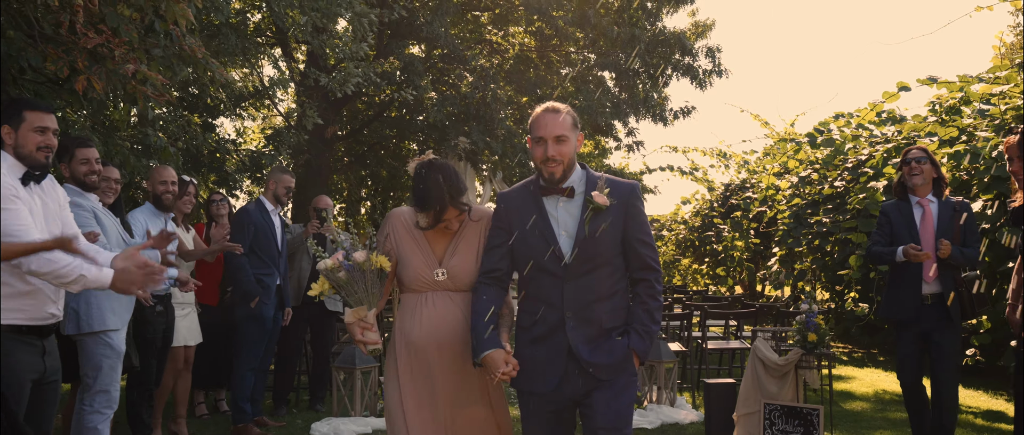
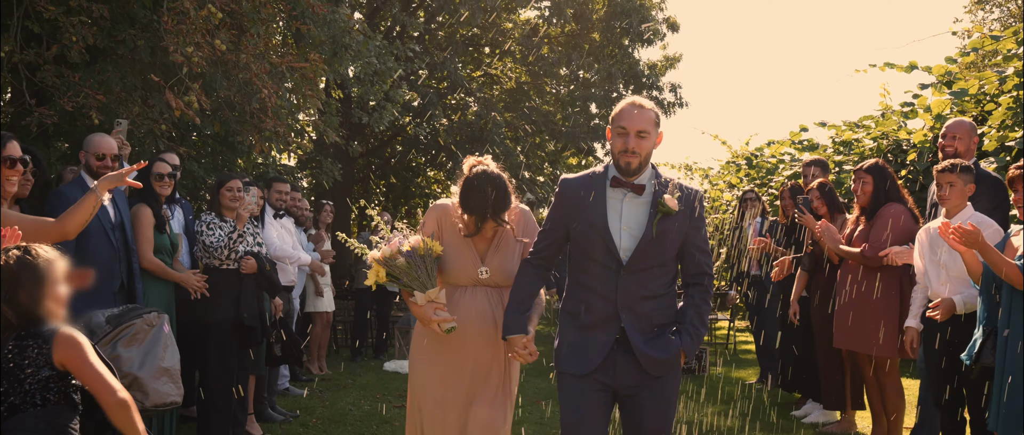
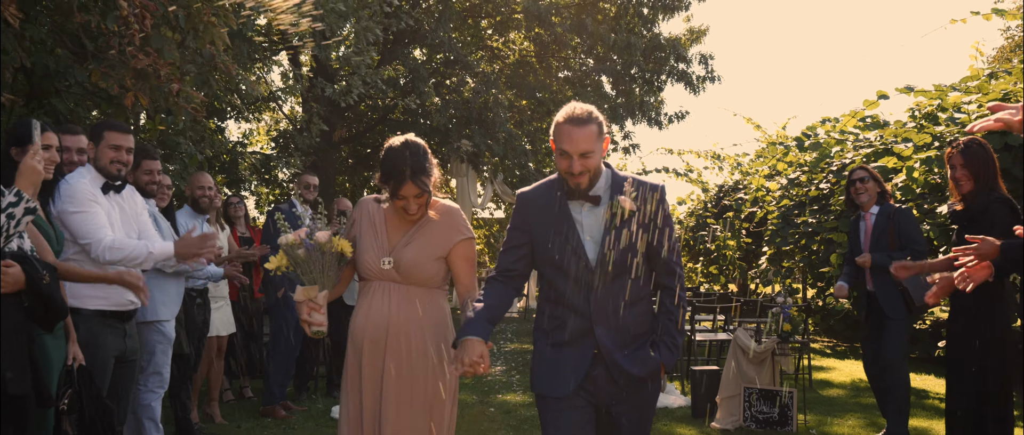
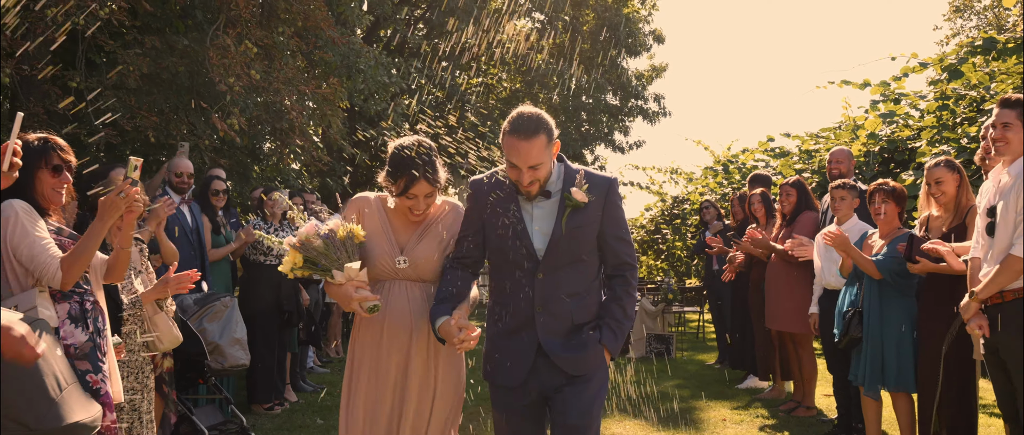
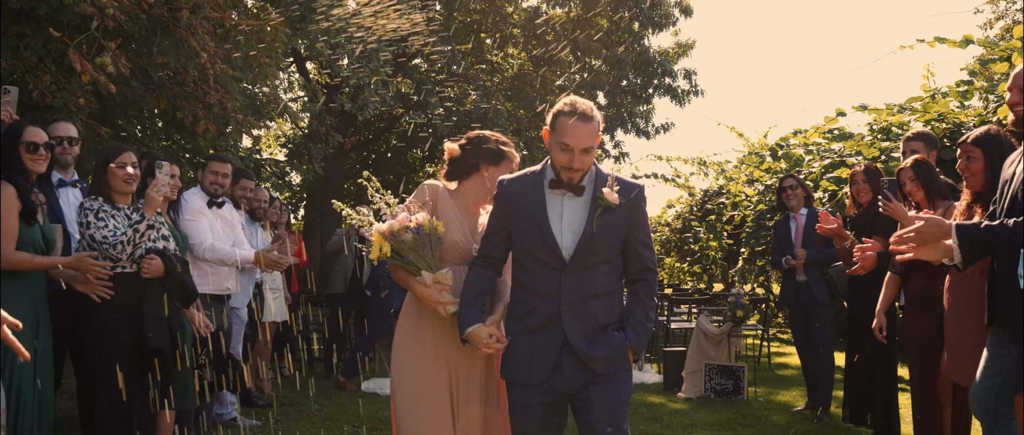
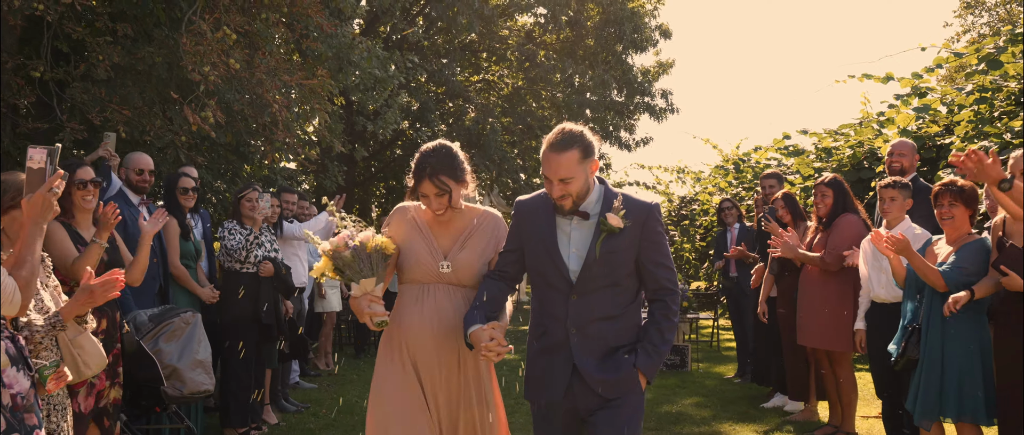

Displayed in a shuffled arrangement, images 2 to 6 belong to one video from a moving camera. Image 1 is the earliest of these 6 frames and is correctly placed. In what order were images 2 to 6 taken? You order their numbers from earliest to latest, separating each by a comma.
3, 5, 2, 6, 4
